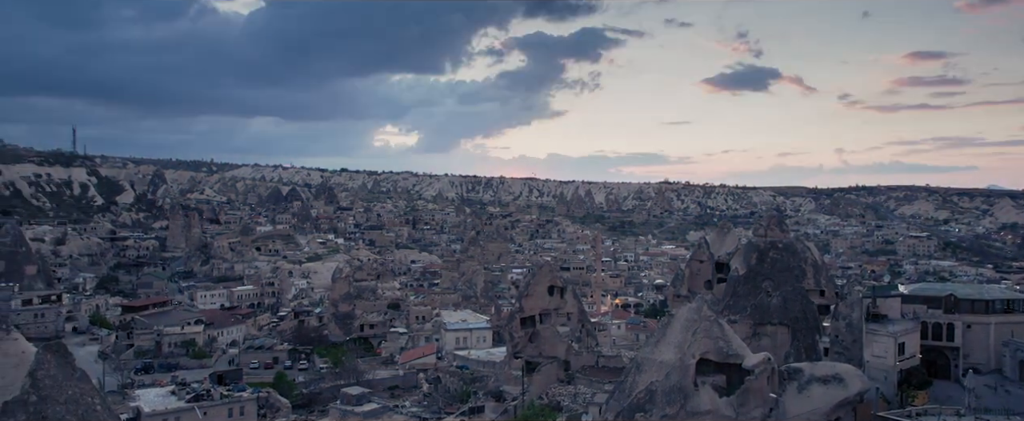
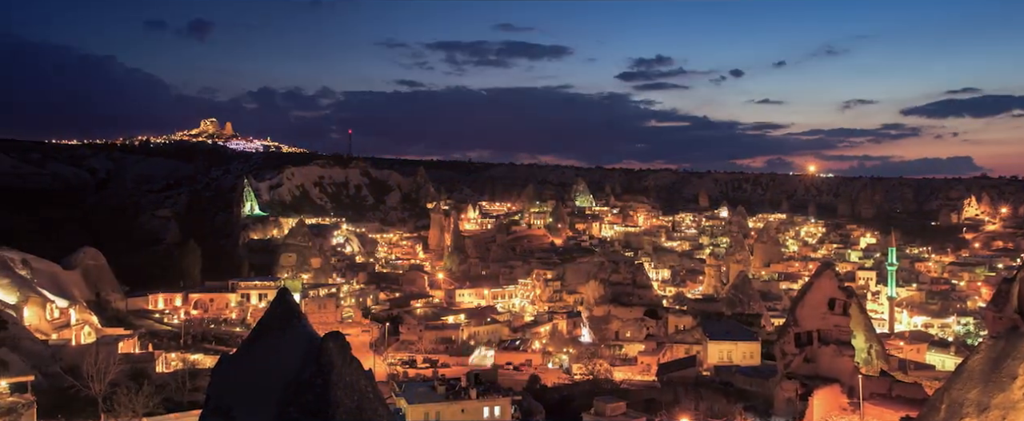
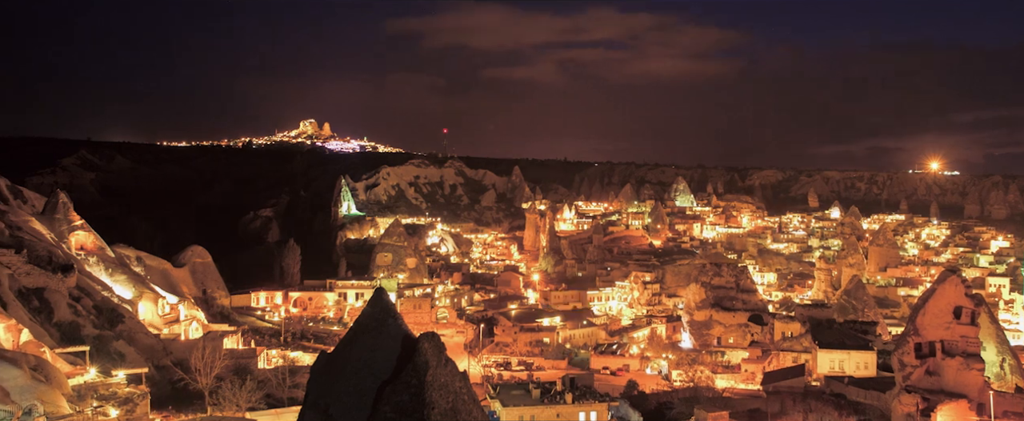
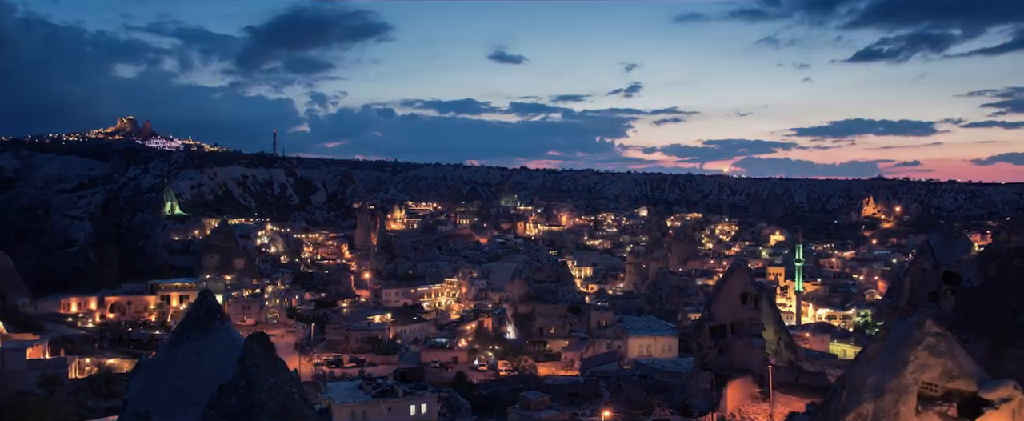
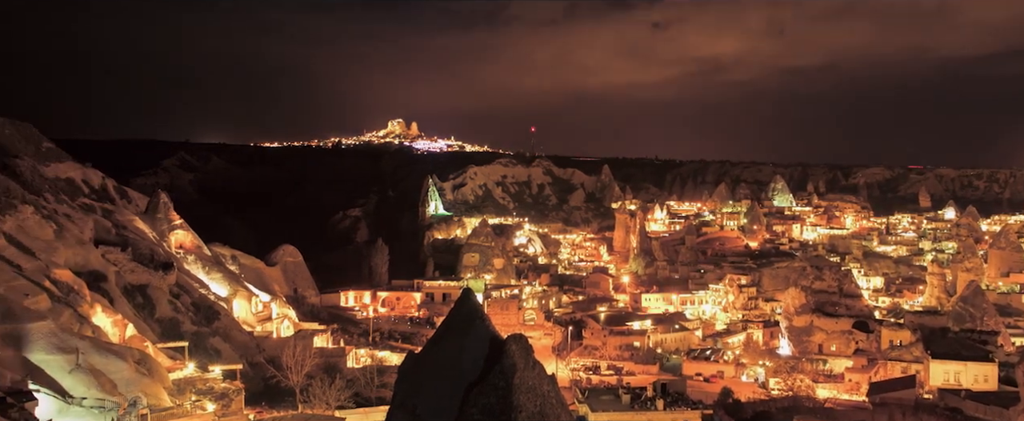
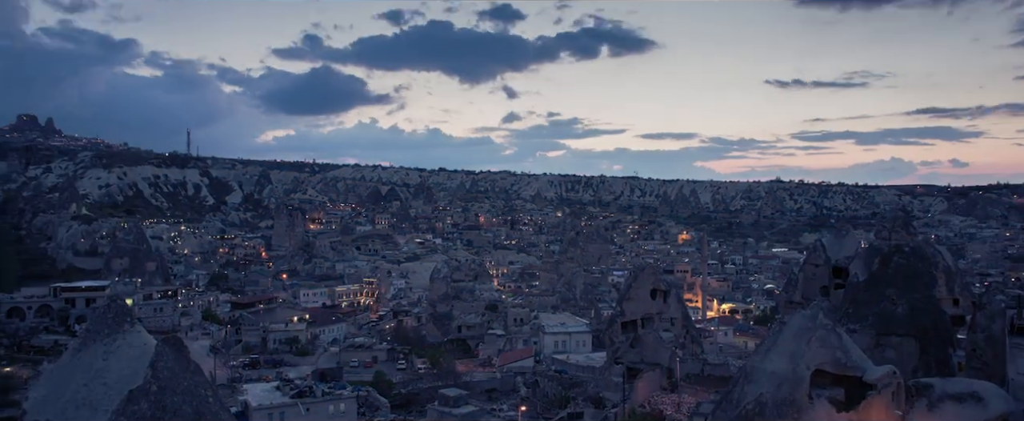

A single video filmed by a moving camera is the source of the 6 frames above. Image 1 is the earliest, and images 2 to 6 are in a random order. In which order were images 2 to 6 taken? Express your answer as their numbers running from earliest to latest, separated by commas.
6, 4, 2, 3, 5
